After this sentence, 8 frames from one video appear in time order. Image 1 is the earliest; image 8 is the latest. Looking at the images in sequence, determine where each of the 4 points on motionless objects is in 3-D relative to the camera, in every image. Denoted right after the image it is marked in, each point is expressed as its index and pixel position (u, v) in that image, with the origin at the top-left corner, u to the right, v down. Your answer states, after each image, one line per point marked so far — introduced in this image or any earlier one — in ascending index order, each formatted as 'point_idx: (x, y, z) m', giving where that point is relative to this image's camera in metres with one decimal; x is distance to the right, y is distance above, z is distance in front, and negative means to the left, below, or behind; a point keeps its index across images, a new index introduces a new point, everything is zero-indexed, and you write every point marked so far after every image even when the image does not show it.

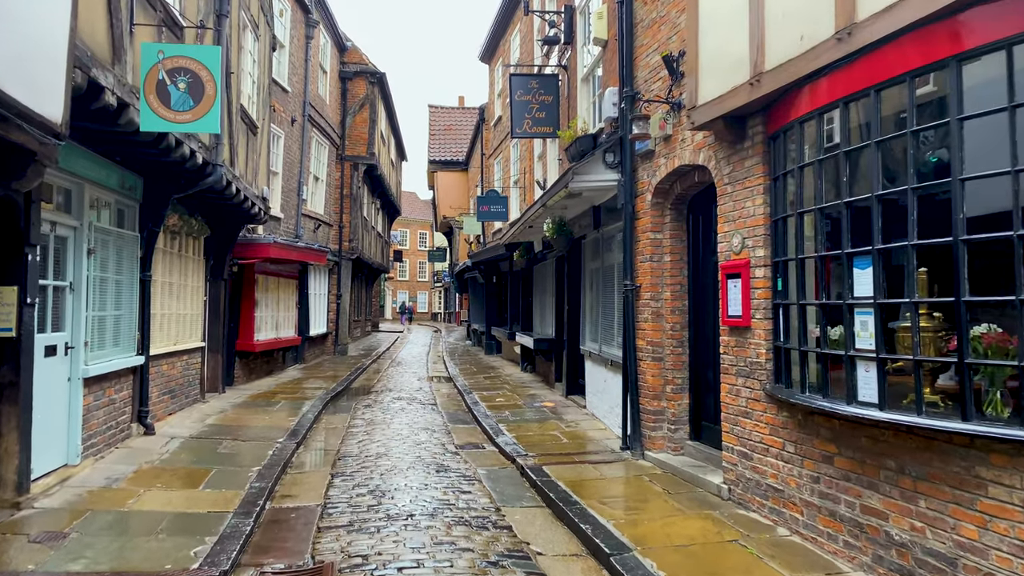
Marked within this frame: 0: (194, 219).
0: (-3.0, +0.7, +8.1) m
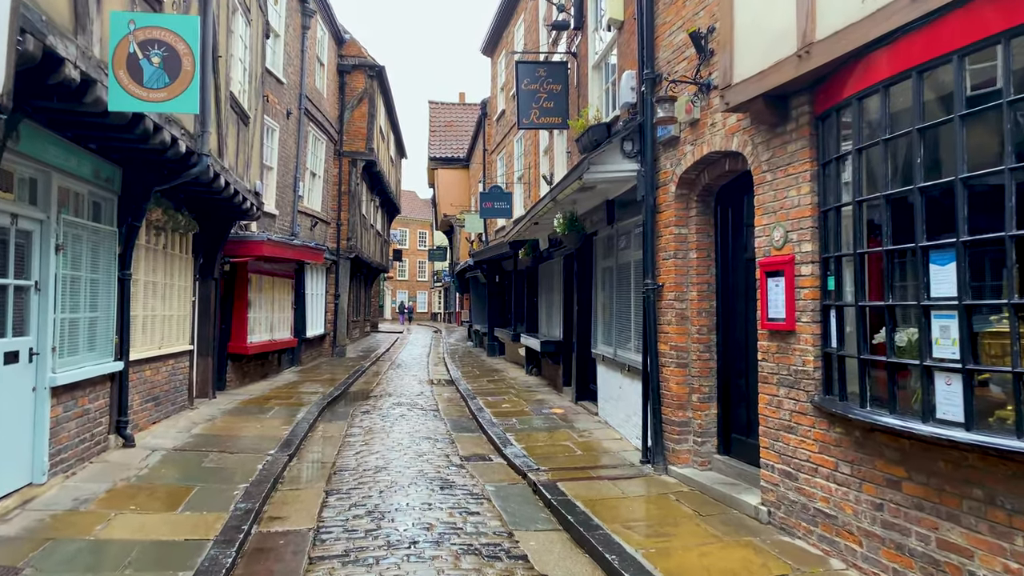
0: (-2.9, +0.7, +7.6) m
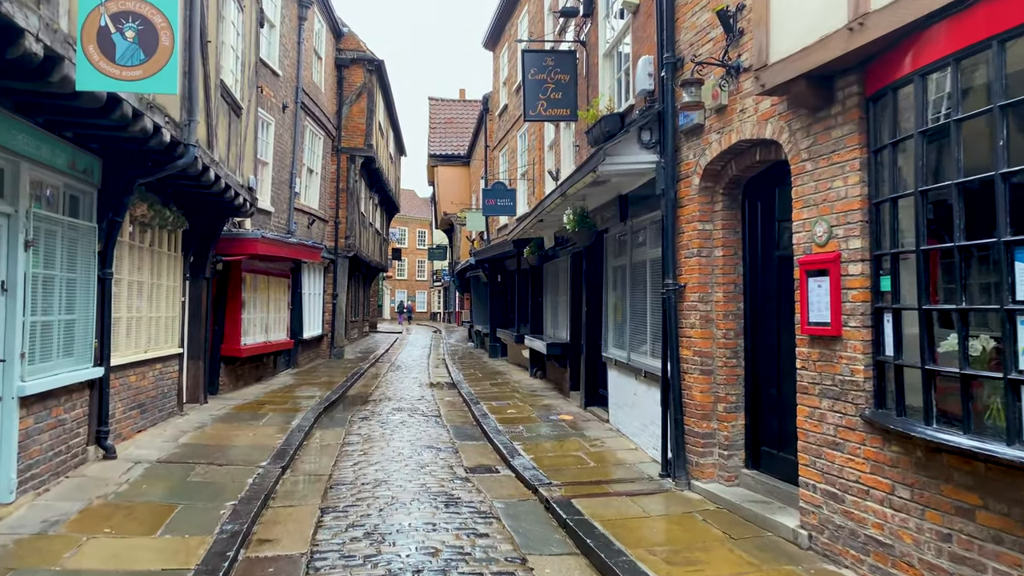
0: (-2.9, +0.7, +7.2) m
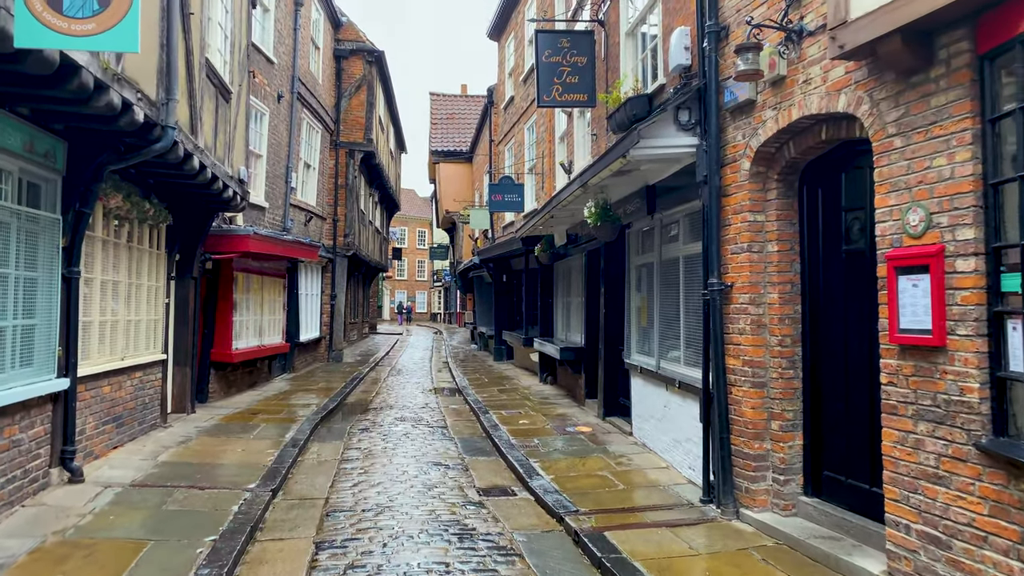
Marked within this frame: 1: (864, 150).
0: (-2.8, +0.7, +6.5) m
1: (+1.7, +0.7, +4.1) m
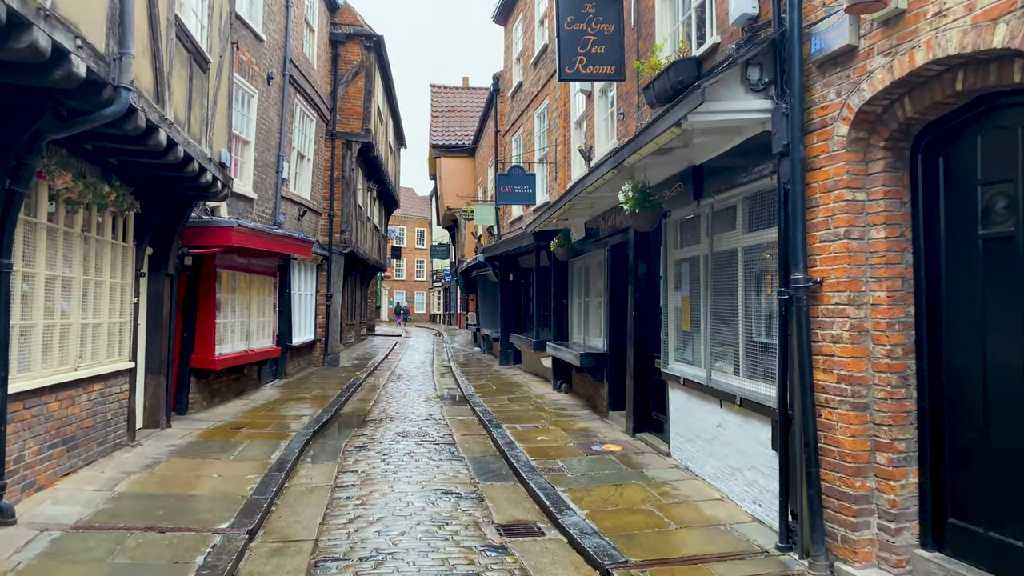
0: (-2.6, +0.7, +5.5) m
1: (+1.8, +0.7, +3.1) m
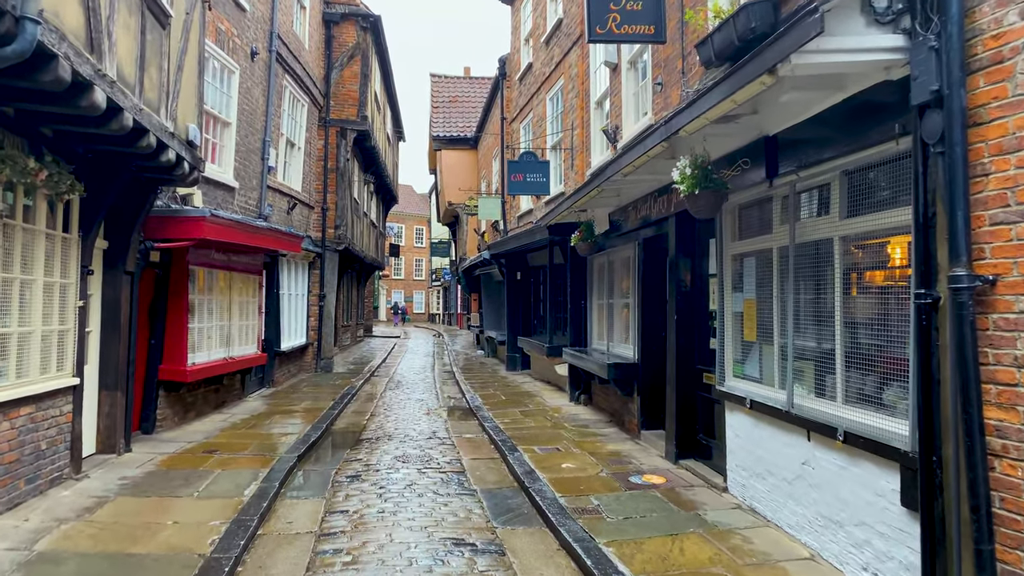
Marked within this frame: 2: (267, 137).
0: (-2.5, +0.7, +4.4) m
1: (+2.0, +0.7, +2.0) m
2: (-2.9, +1.8, +10.2) m
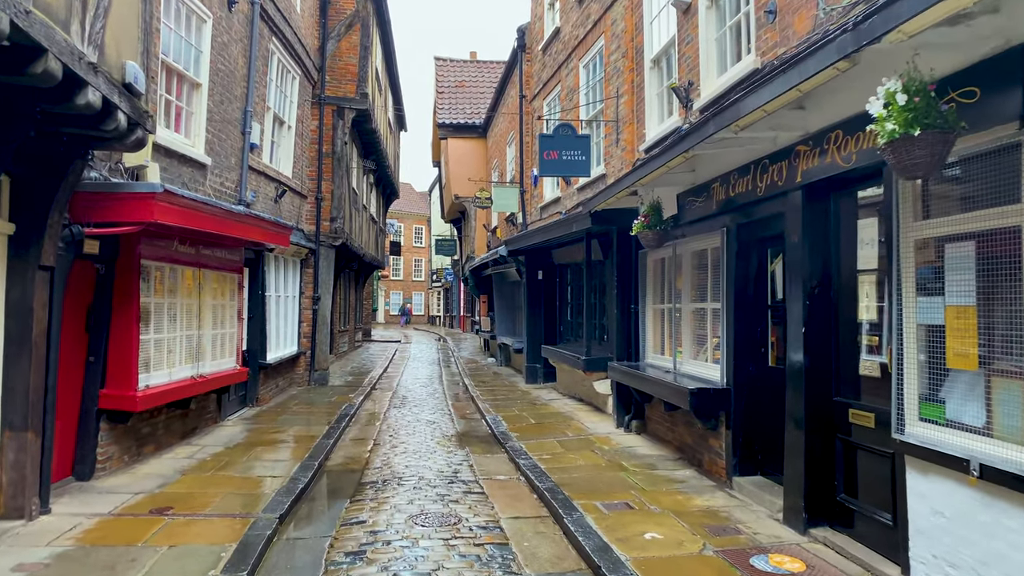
0: (-2.1, +0.7, +2.7) m
1: (+2.3, +0.7, +0.3) m
2: (-2.6, +1.8, +8.5) m
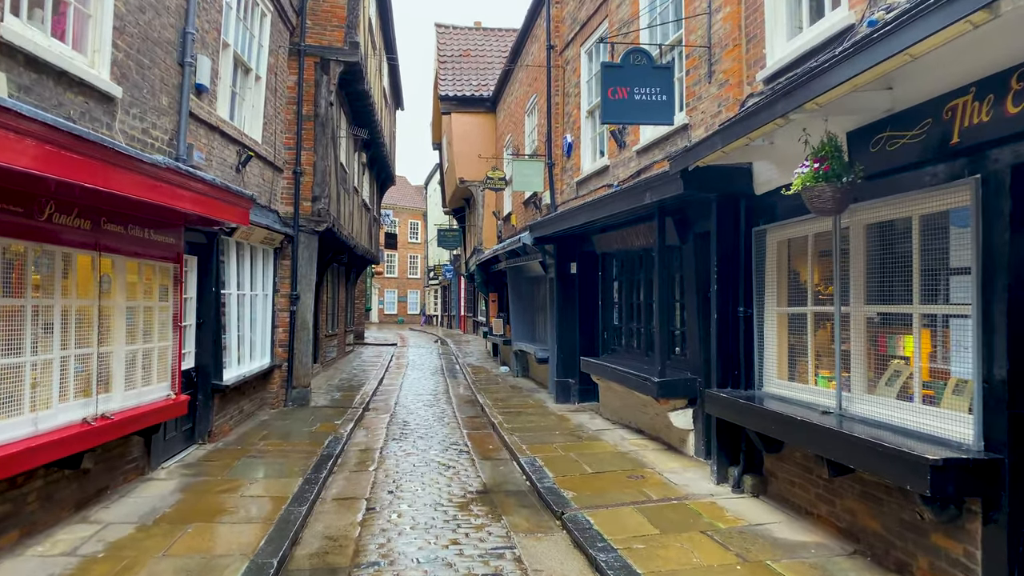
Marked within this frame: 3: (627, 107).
0: (-1.7, +0.7, +0.3) m
1: (+2.7, +0.7, -2.1) m
2: (-2.3, +1.8, +6.1) m
3: (+0.8, +1.2, +6.0) m
